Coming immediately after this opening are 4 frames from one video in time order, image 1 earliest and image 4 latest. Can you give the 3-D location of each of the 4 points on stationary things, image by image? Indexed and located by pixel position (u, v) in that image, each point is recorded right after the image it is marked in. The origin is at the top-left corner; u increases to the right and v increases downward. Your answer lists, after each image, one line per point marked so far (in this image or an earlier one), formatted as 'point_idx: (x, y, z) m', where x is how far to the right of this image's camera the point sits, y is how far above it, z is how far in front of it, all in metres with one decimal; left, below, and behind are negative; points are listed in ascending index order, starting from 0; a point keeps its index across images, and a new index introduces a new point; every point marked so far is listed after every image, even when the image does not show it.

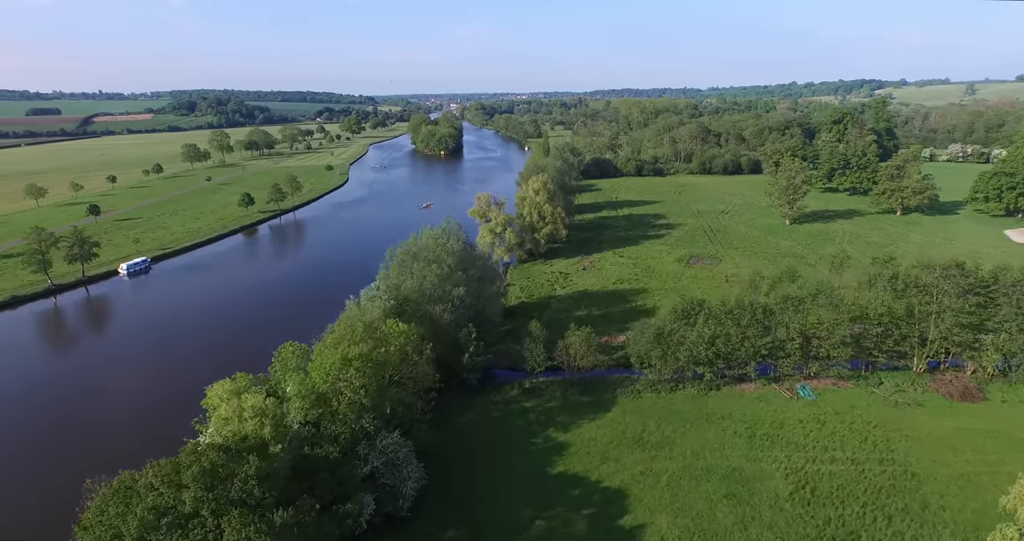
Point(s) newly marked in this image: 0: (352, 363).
0: (-4.5, -2.6, +17.9) m
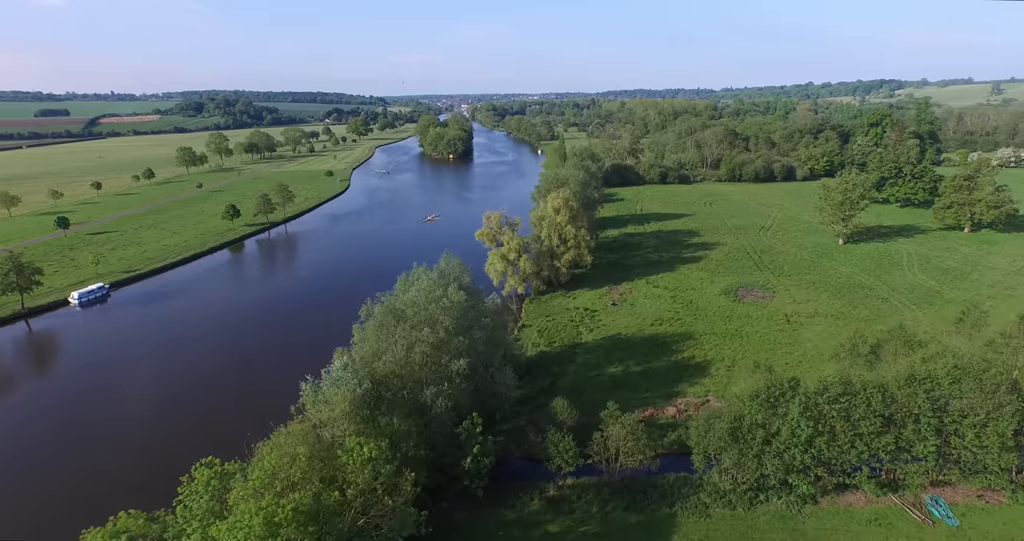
0: (-4.1, -4.5, +11.2) m
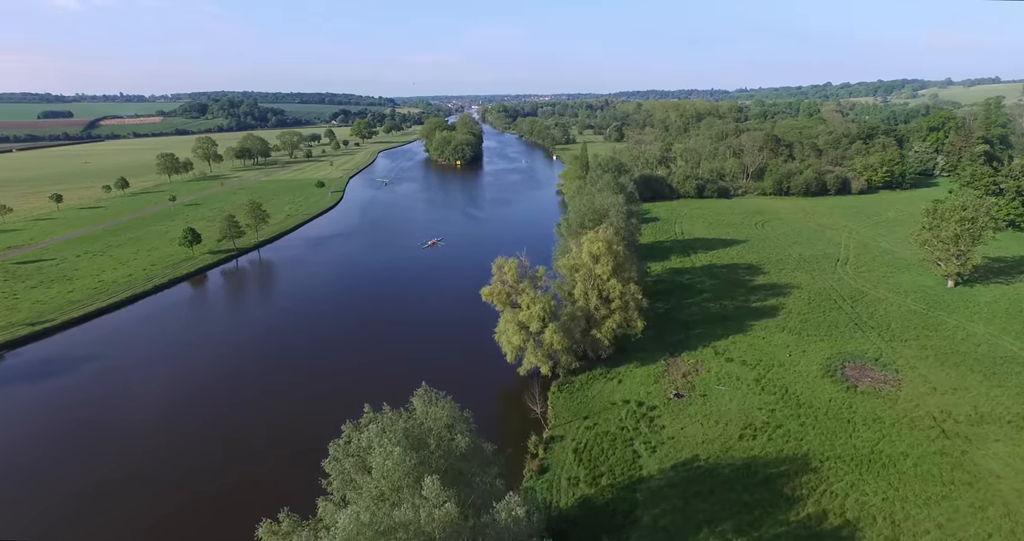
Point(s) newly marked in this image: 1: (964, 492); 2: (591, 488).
0: (-3.7, -7.4, +0.9) m
1: (+13.2, -6.4, +18.2) m
2: (+2.4, -6.5, +19.2) m
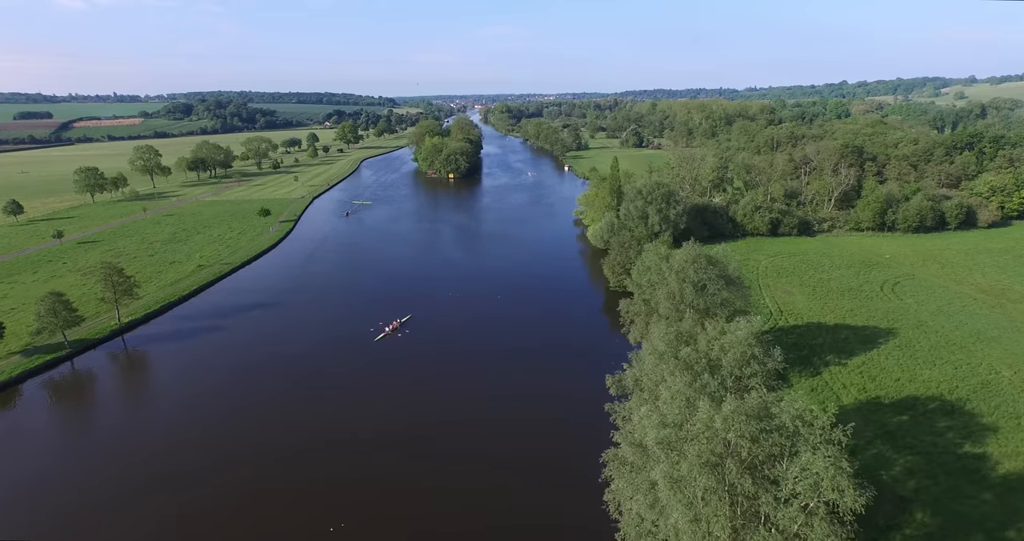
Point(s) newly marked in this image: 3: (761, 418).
0: (-3.9, -12.9, -18.9) m
1: (+13.1, -11.9, -1.6) m
2: (+2.2, -12.0, -0.6) m
3: (+4.0, -2.5, +11.8) m
